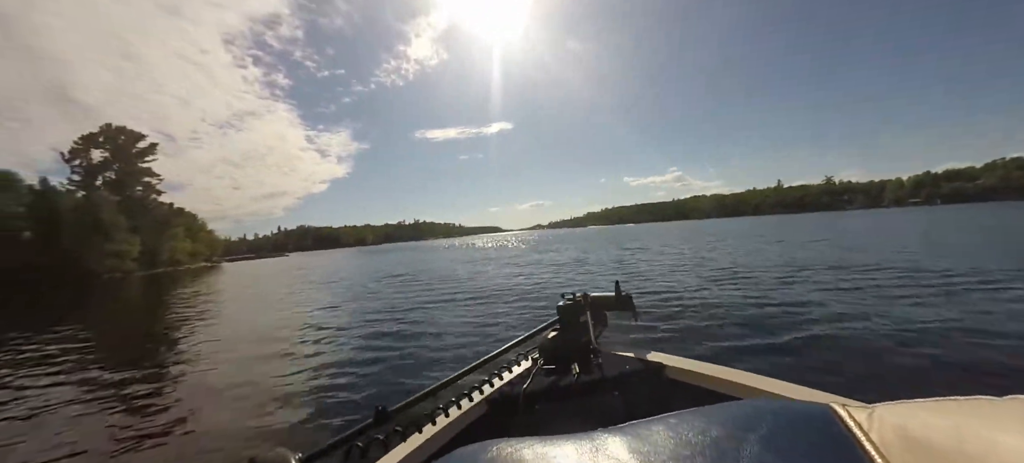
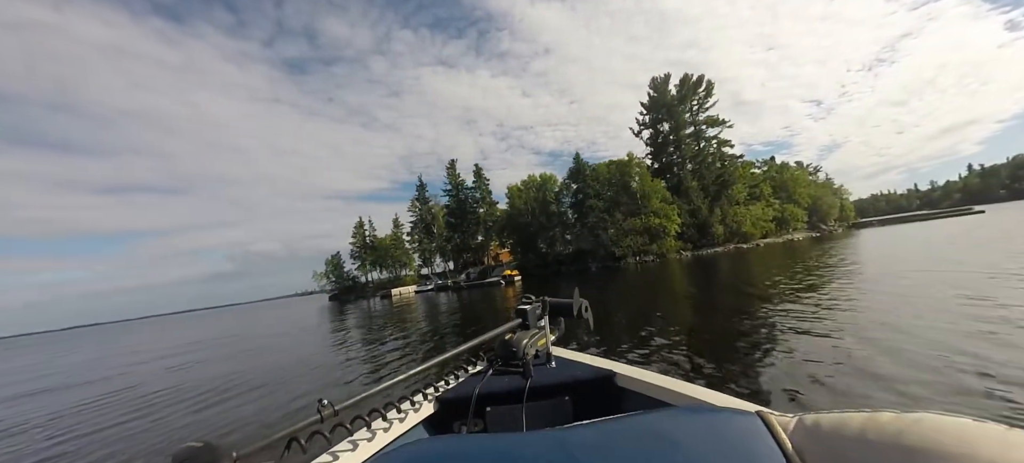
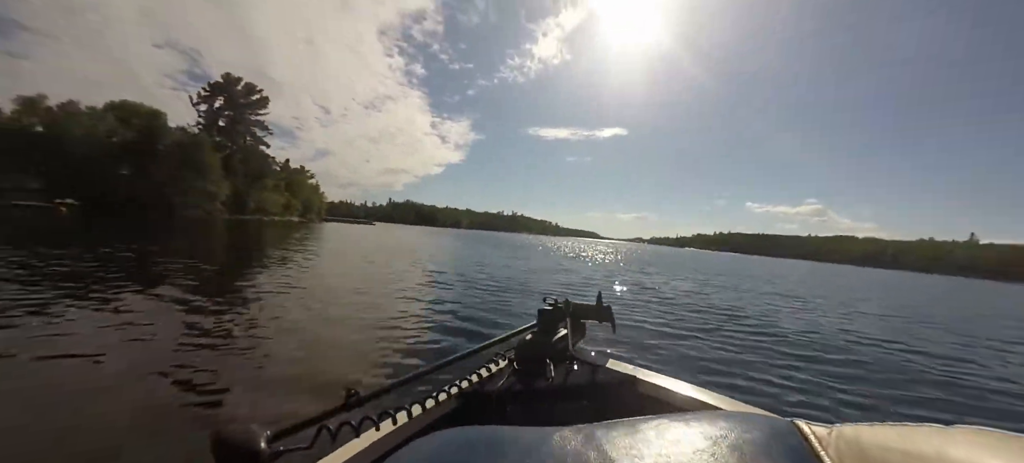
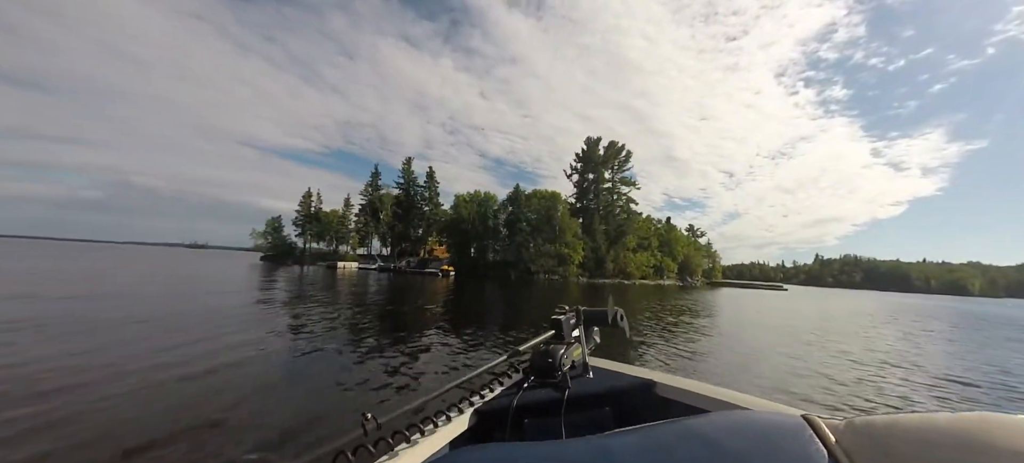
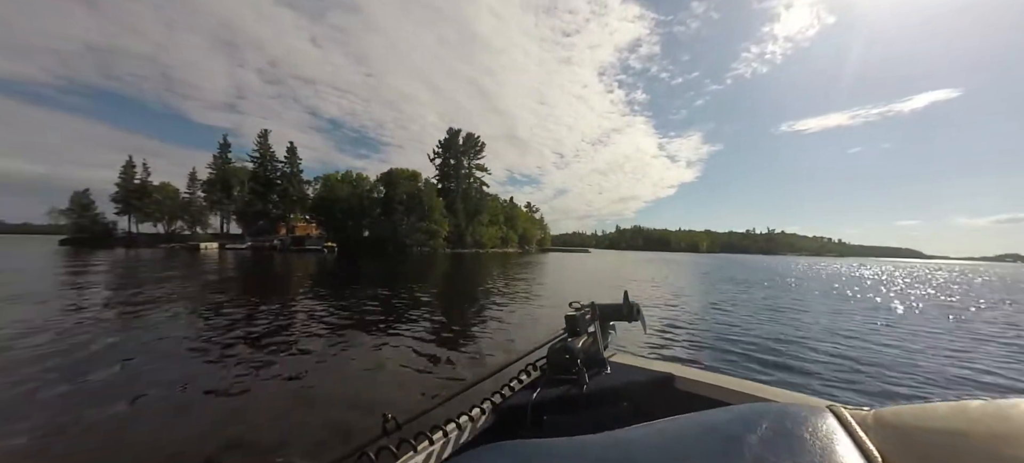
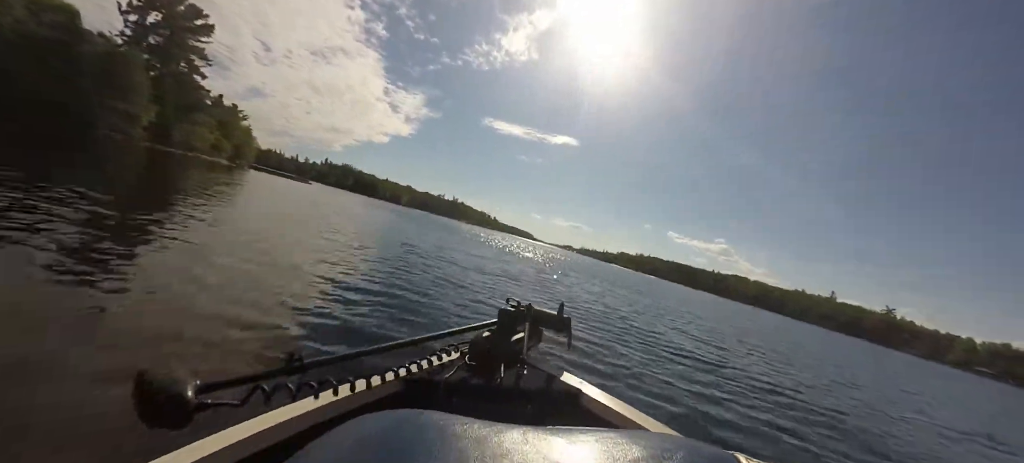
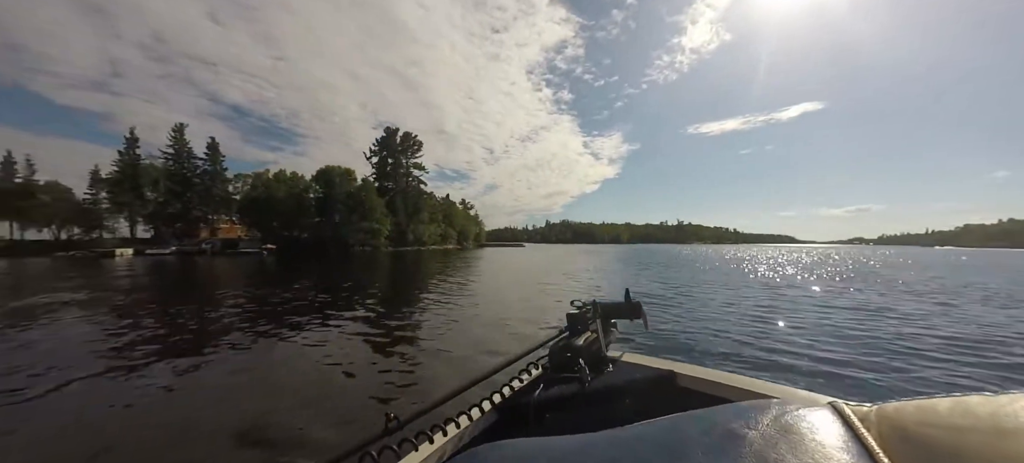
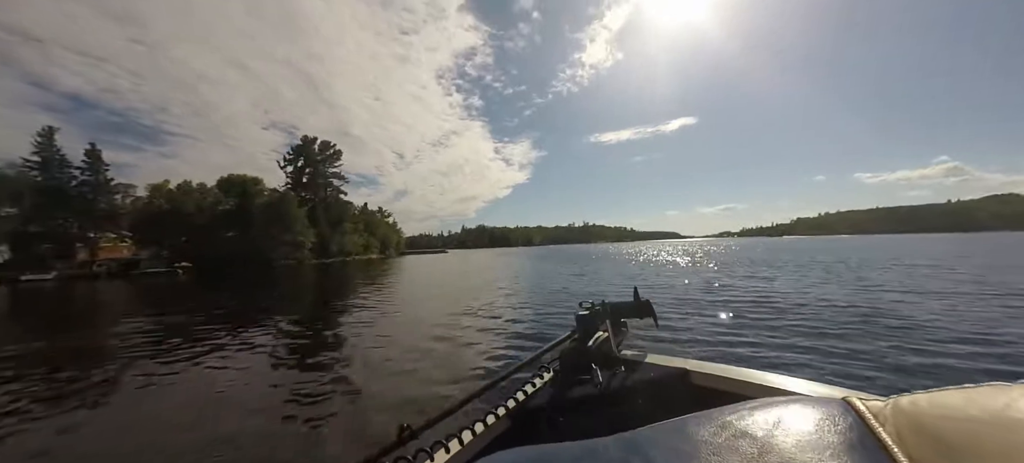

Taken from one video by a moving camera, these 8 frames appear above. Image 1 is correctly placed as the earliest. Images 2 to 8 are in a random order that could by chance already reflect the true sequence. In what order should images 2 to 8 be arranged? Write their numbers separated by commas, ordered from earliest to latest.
6, 3, 8, 7, 5, 4, 2
